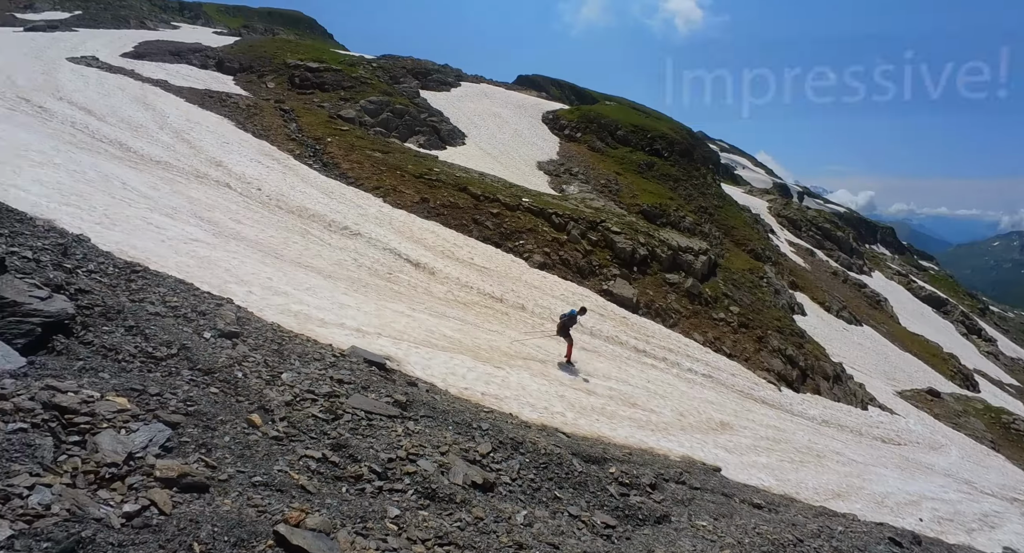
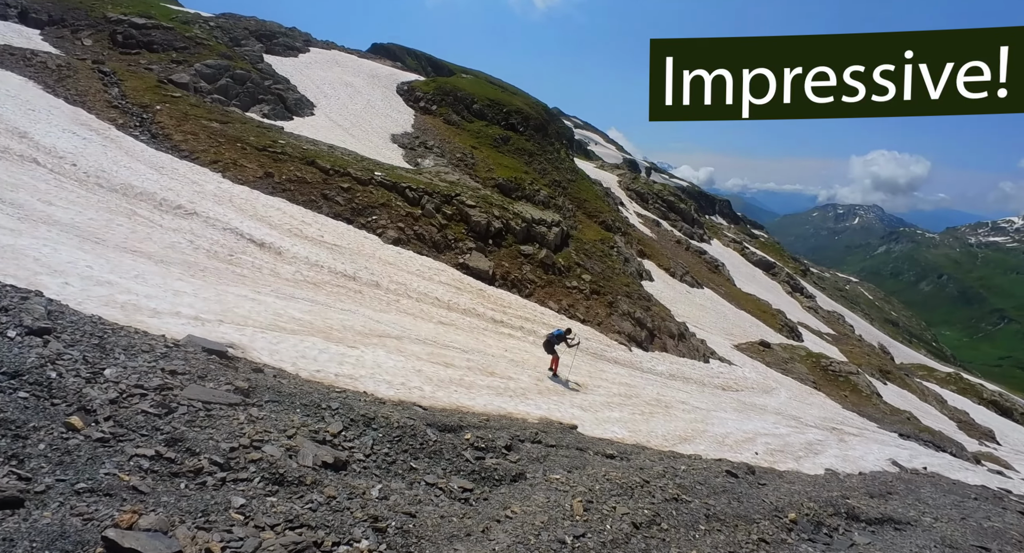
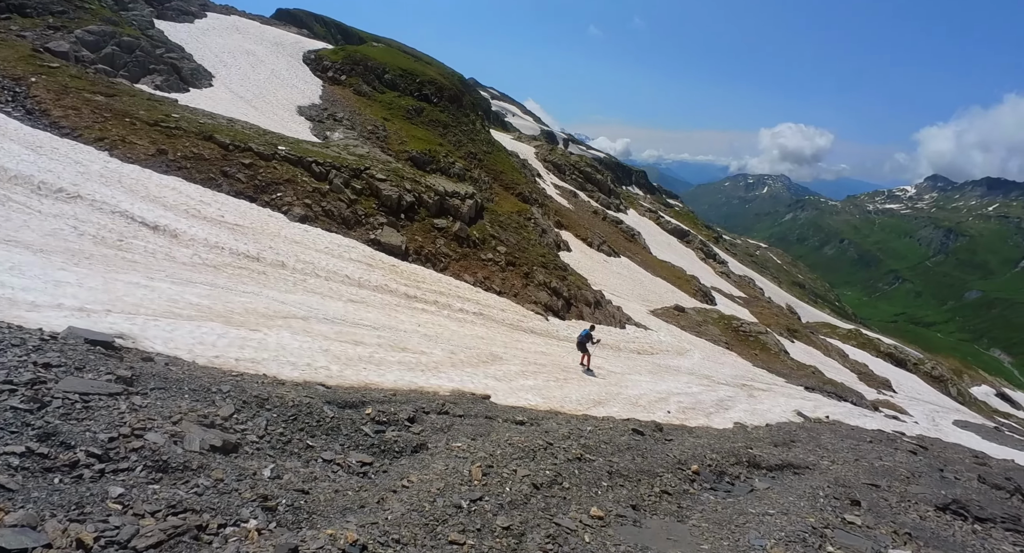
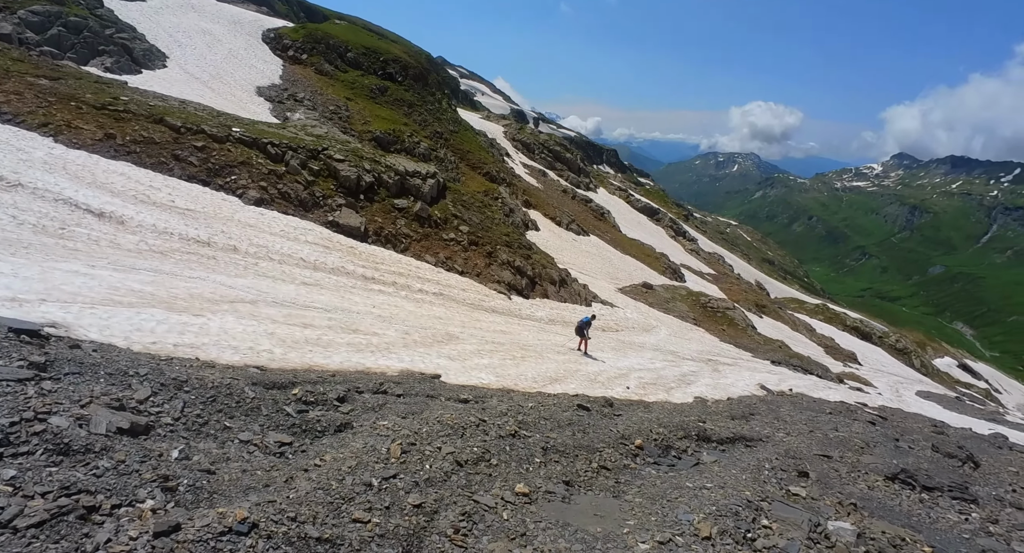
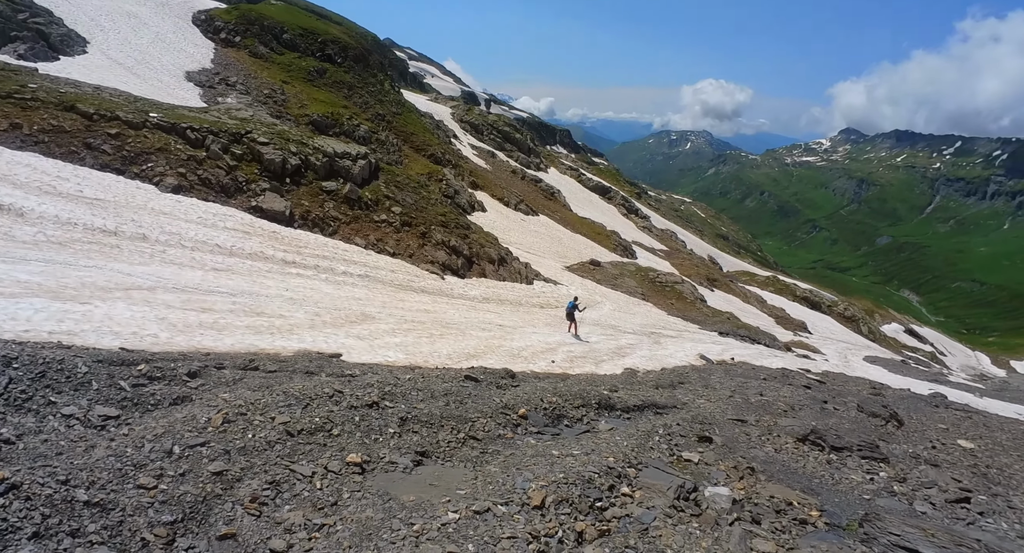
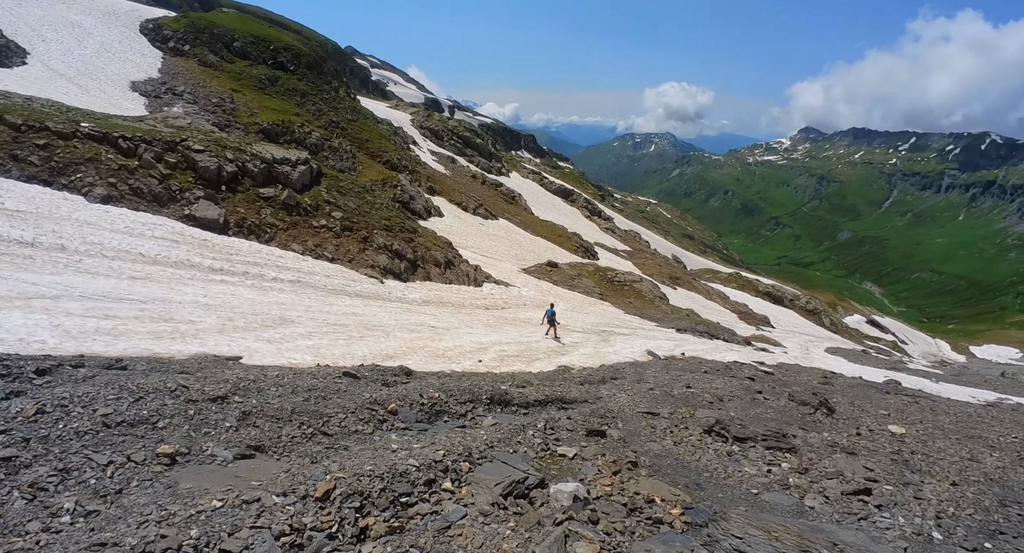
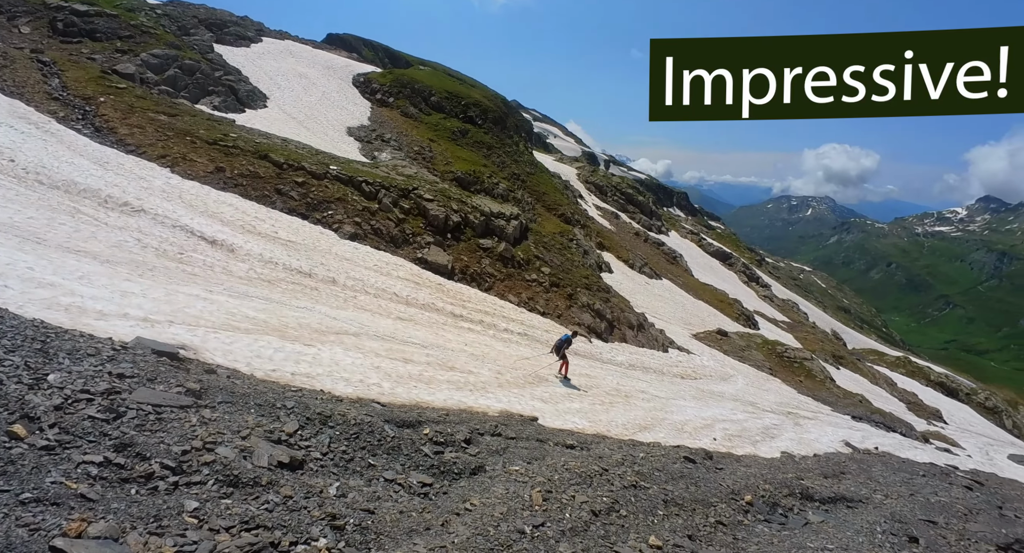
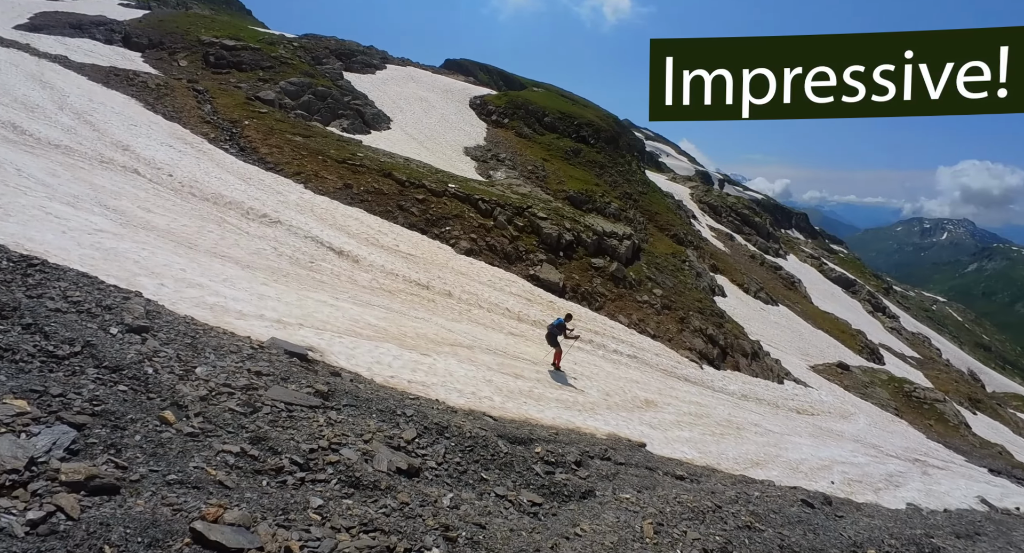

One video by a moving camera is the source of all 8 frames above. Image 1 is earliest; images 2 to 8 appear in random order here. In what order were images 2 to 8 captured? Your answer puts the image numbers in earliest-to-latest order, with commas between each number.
8, 2, 7, 3, 4, 5, 6
